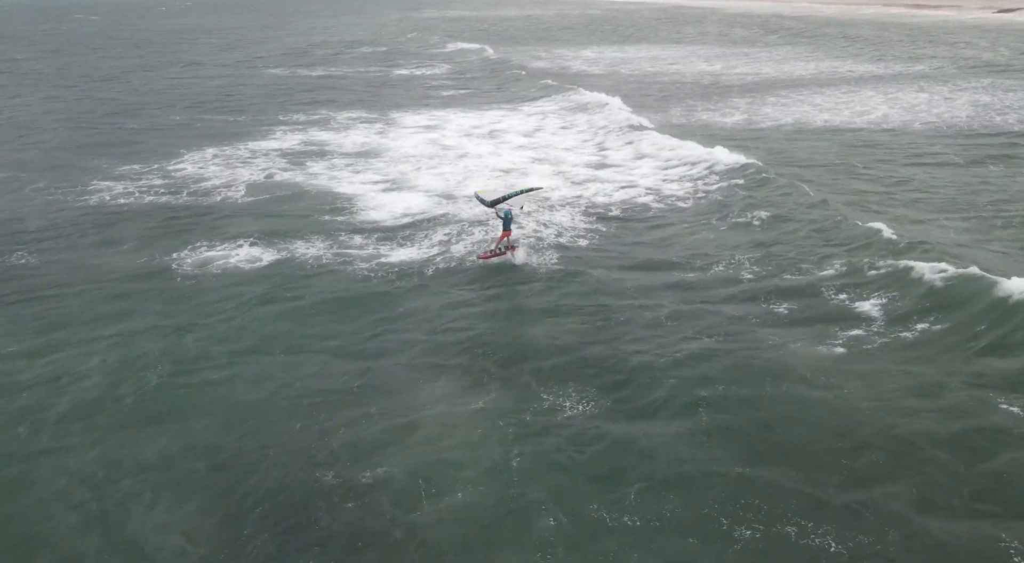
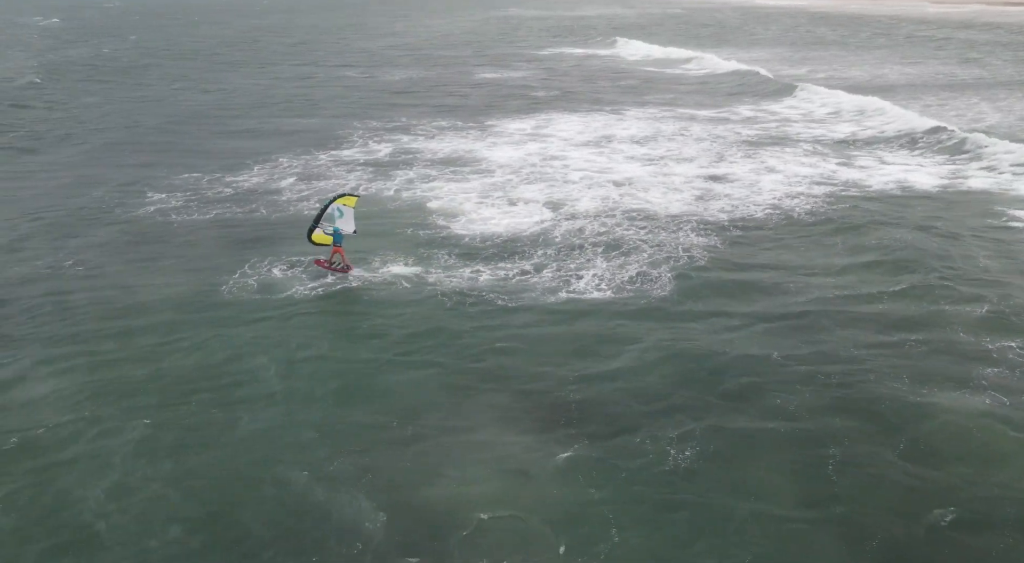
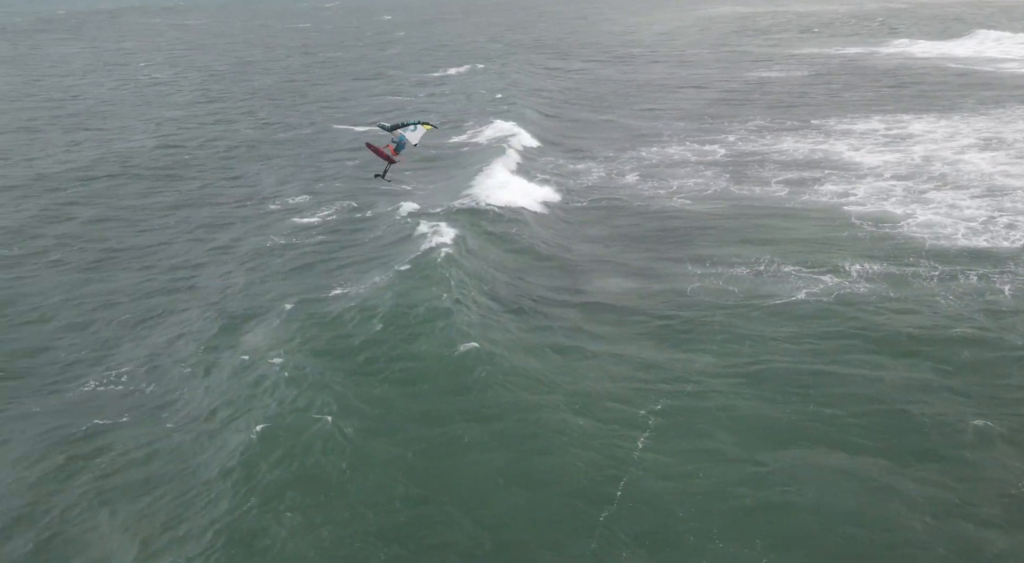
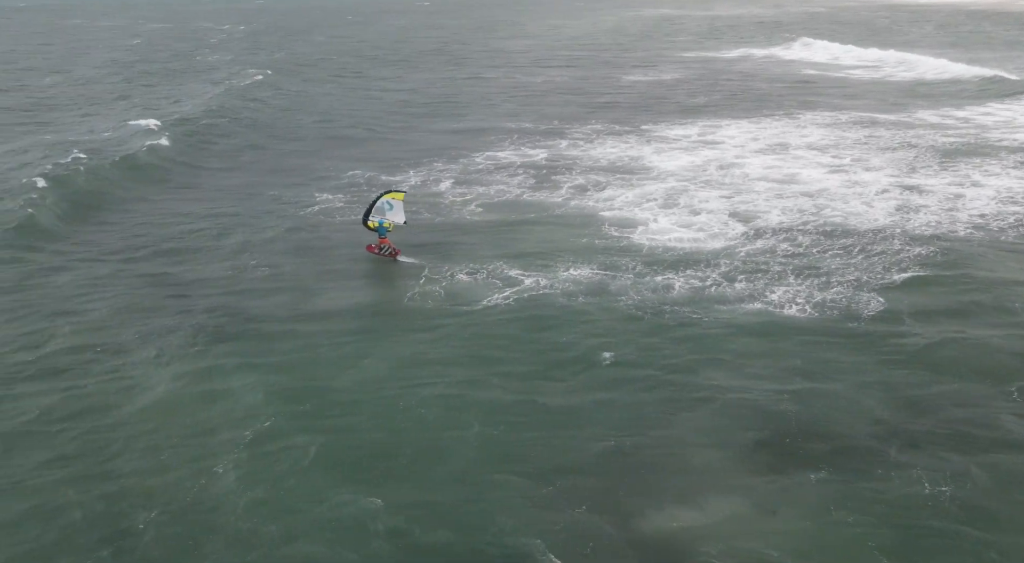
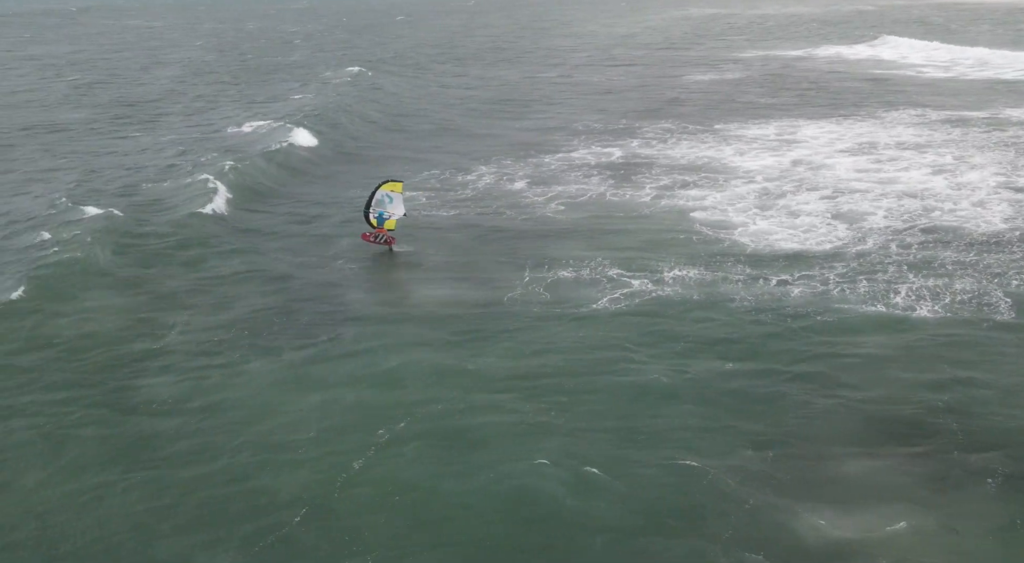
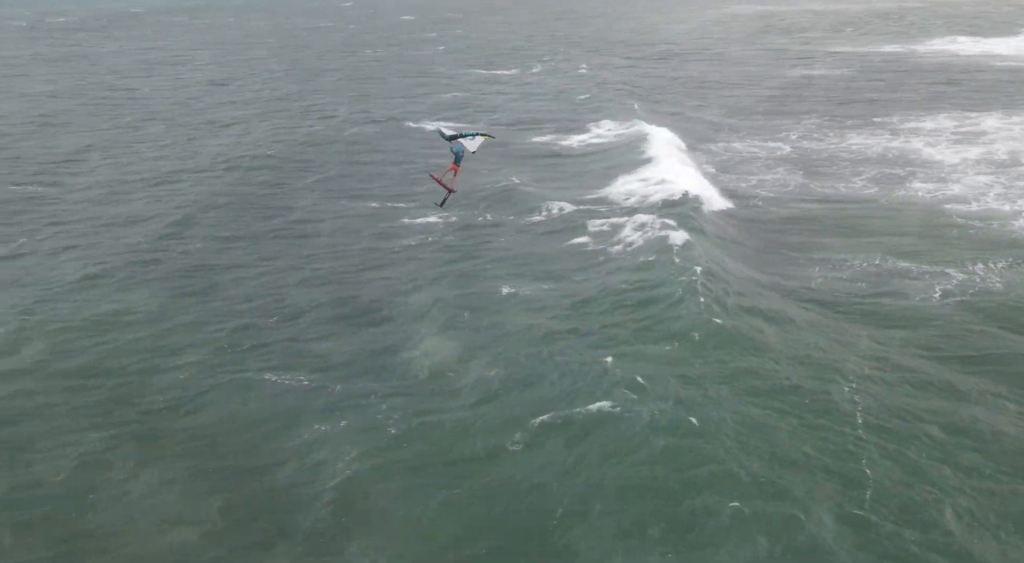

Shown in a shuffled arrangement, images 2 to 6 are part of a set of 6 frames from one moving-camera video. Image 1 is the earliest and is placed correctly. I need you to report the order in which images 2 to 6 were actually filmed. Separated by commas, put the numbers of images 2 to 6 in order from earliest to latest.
2, 4, 5, 3, 6
